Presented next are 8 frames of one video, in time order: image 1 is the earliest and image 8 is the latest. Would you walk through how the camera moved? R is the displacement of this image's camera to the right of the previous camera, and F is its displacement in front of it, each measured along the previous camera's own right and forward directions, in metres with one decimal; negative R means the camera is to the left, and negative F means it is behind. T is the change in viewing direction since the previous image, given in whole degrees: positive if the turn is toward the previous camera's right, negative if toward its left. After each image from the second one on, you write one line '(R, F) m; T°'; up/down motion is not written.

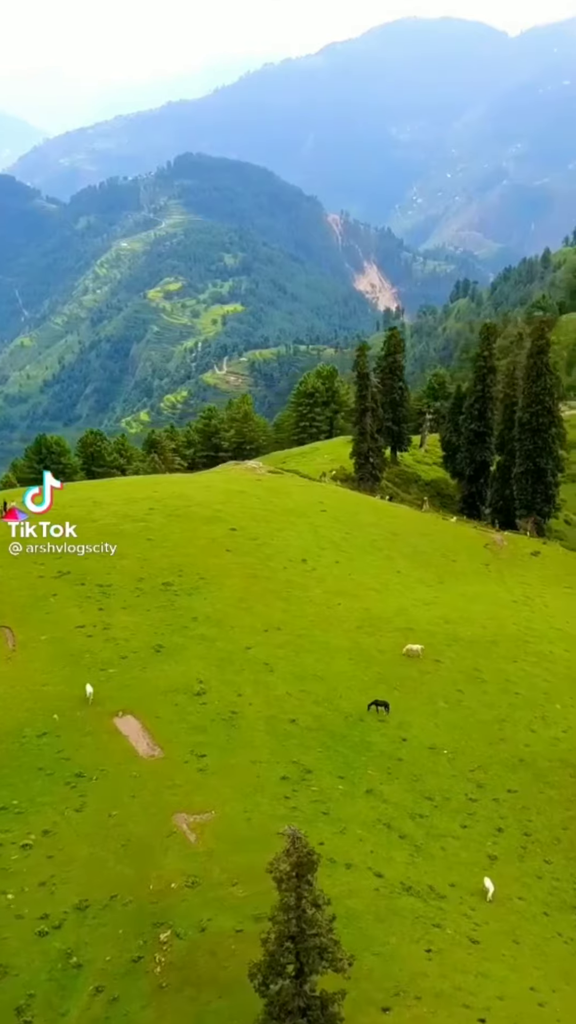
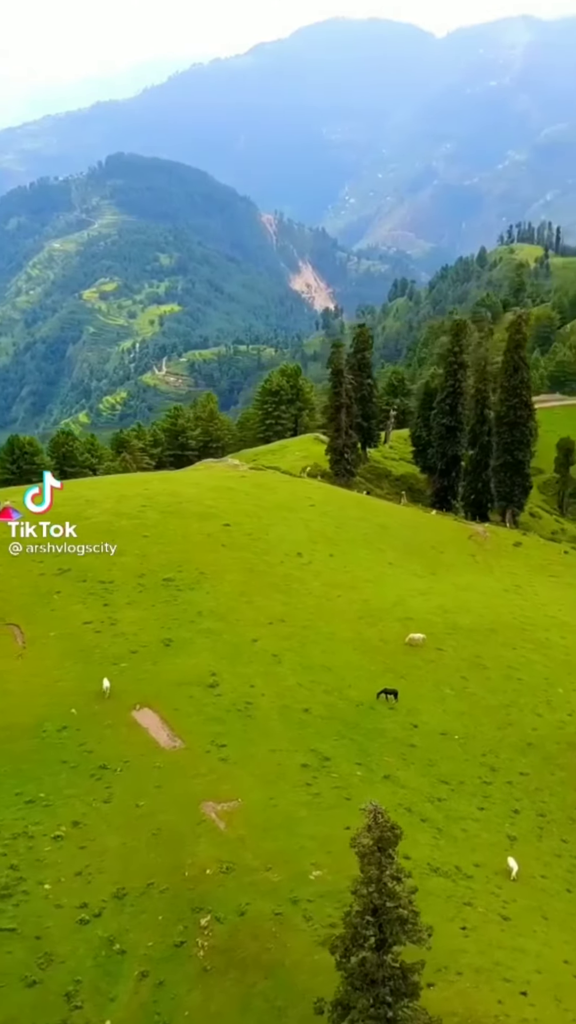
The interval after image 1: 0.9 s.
(-1.6, -0.3) m; +2°
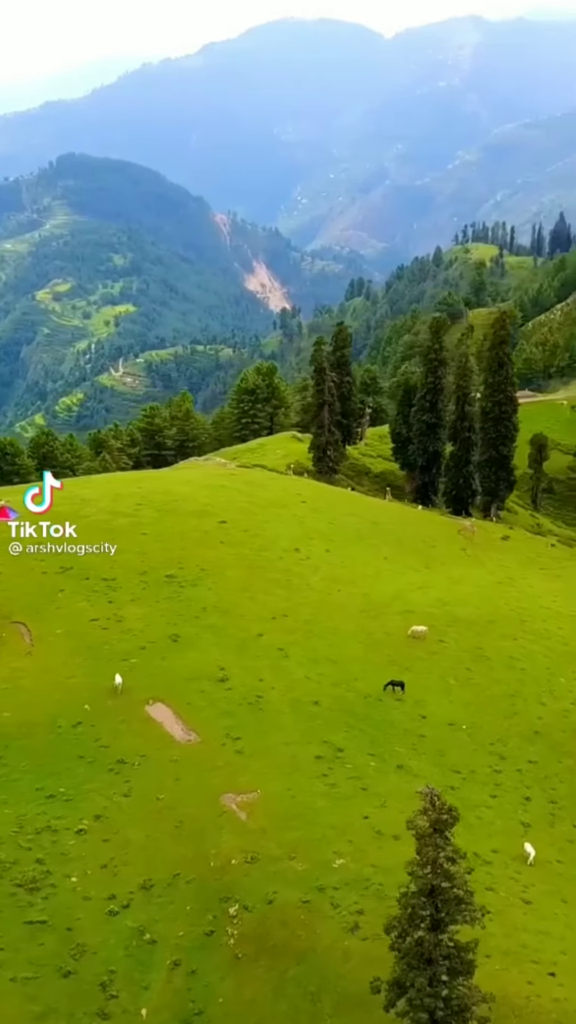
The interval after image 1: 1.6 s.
(-1.1, -0.2) m; +1°
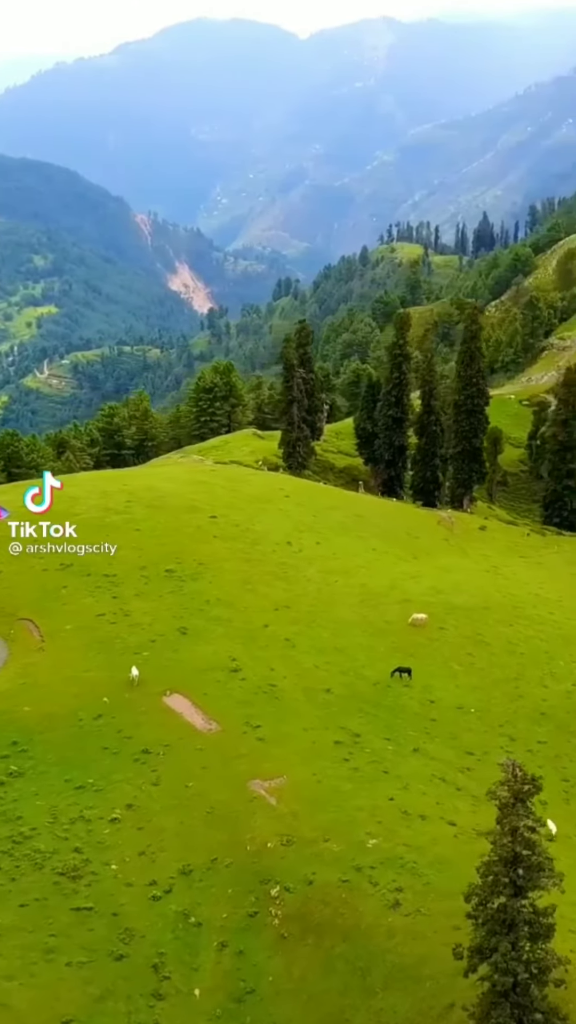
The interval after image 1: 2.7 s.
(-1.8, -0.3) m; +2°
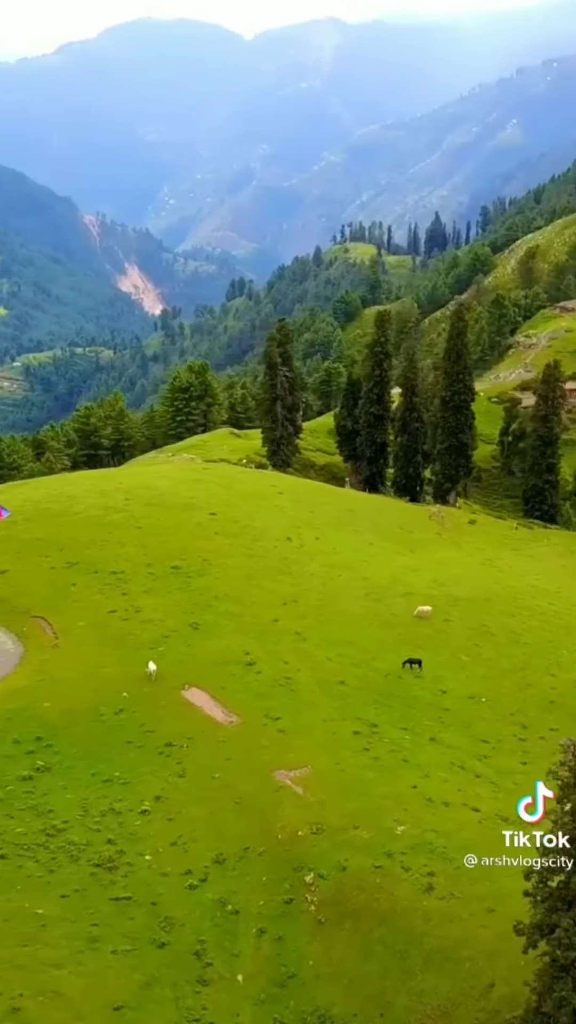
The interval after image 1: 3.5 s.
(-1.3, -0.3) m; +1°
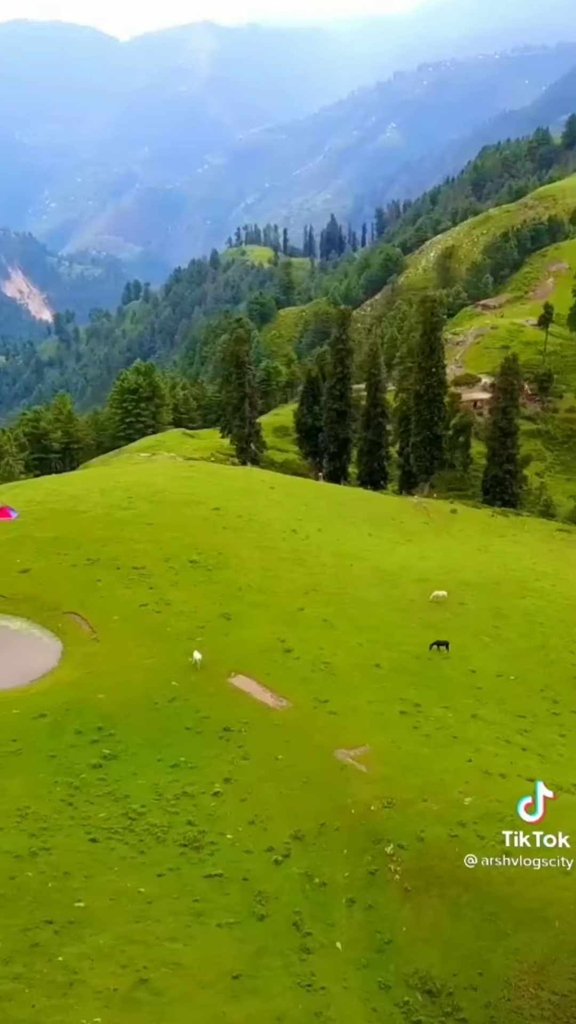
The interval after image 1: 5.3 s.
(-3.0, -0.7) m; +2°
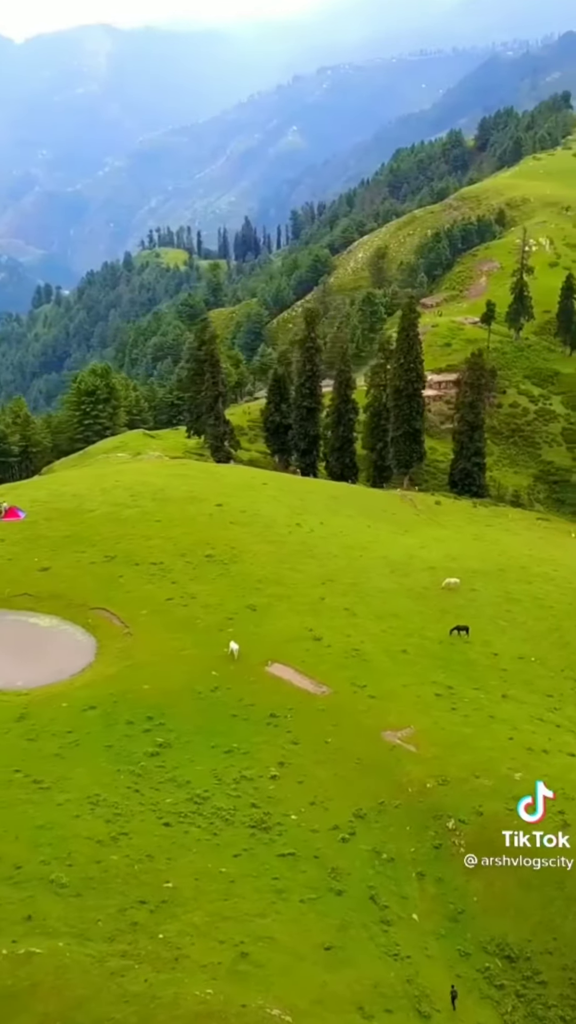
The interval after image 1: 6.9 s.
(-2.5, -0.6) m; +2°
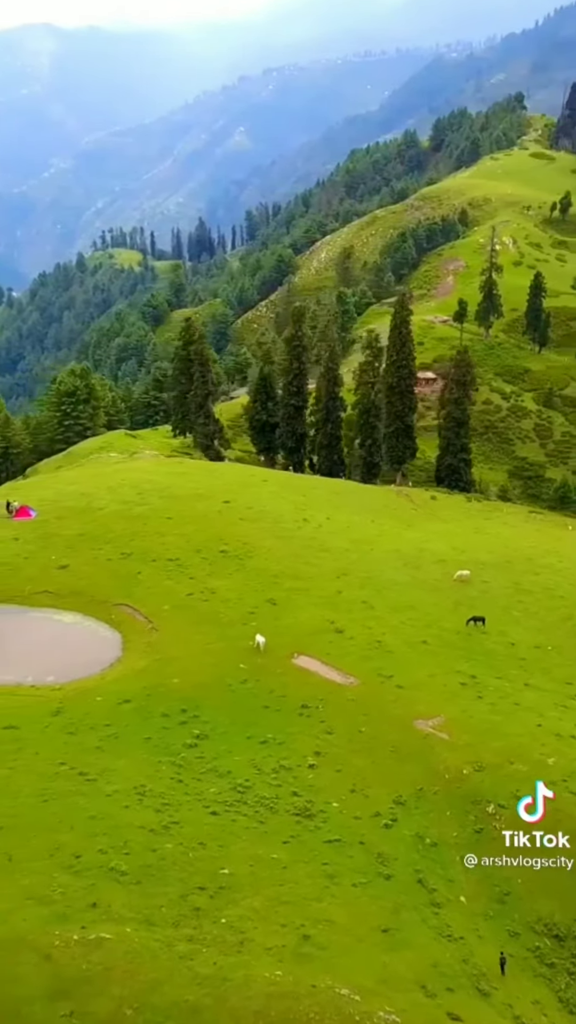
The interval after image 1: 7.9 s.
(-1.5, -0.4) m; +1°
